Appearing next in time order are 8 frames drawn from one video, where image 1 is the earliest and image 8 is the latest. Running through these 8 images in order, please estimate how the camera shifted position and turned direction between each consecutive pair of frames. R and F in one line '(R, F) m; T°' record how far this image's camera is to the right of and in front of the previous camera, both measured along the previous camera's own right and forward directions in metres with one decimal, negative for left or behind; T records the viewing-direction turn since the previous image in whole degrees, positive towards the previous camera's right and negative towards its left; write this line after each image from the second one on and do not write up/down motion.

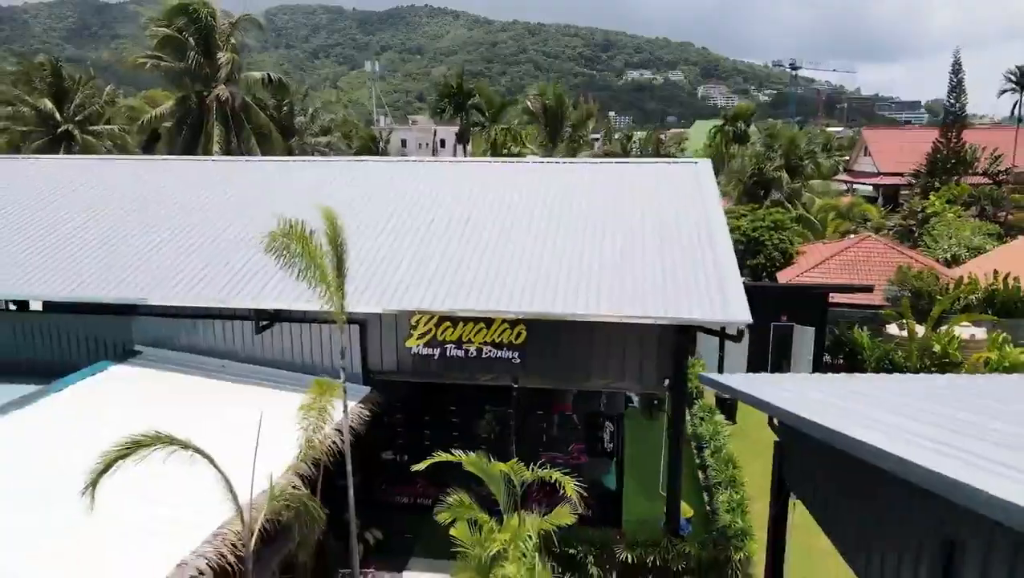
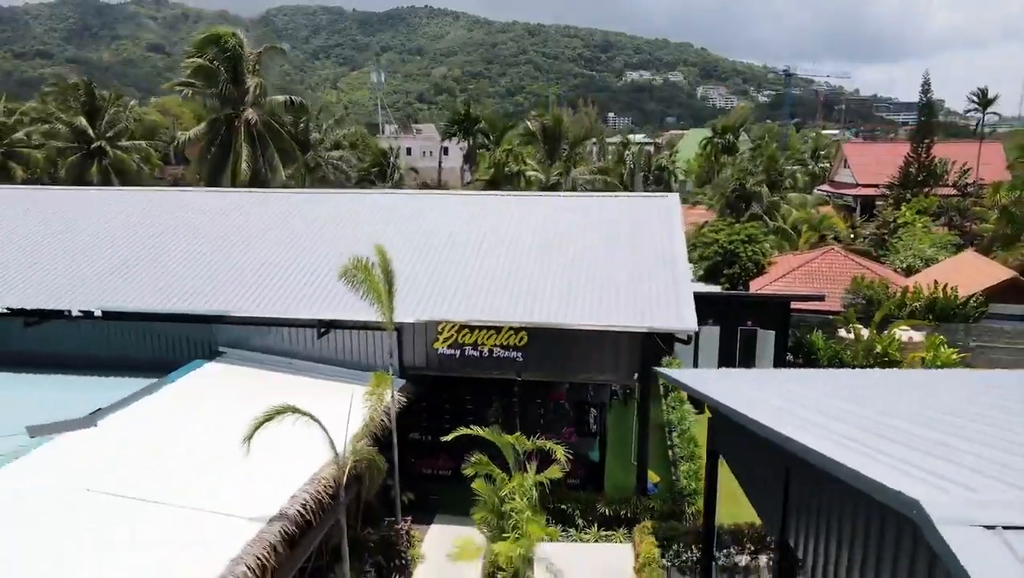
(0.0, -2.4) m; 0°
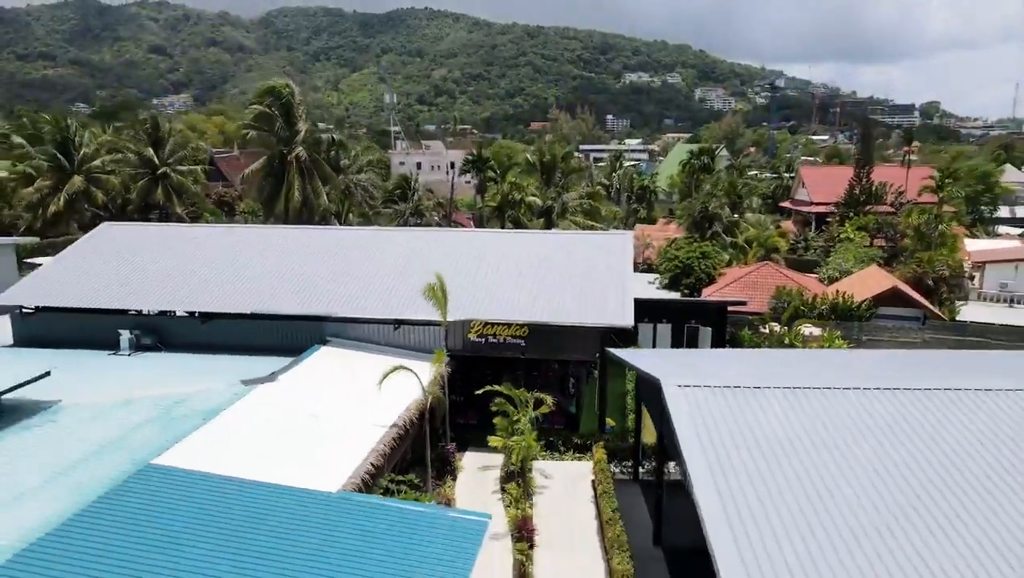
(-0.1, -5.9) m; 0°
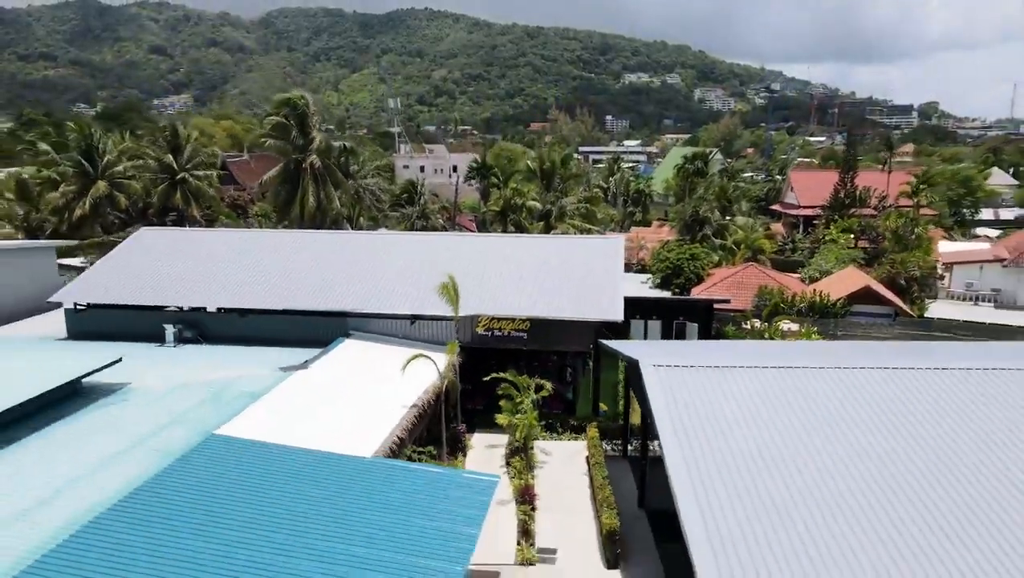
(-0.1, -2.0) m; 0°
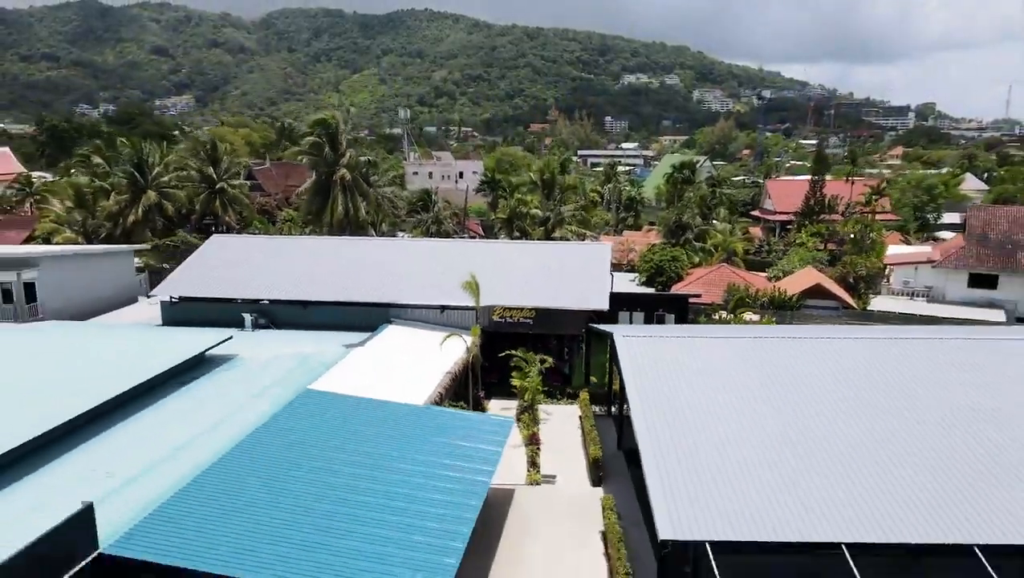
(-0.2, -4.8) m; 0°
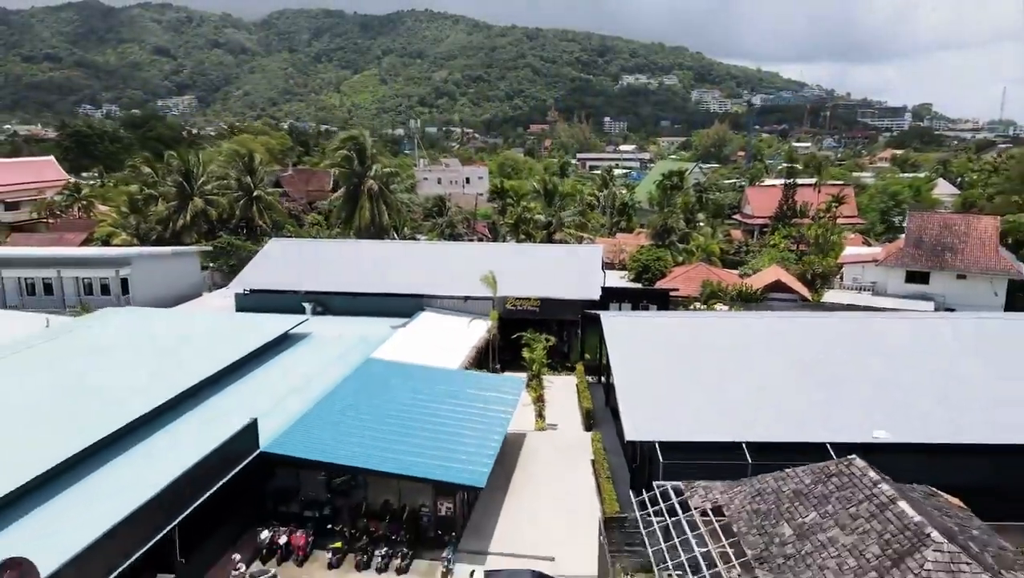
(-0.3, -5.6) m; 0°
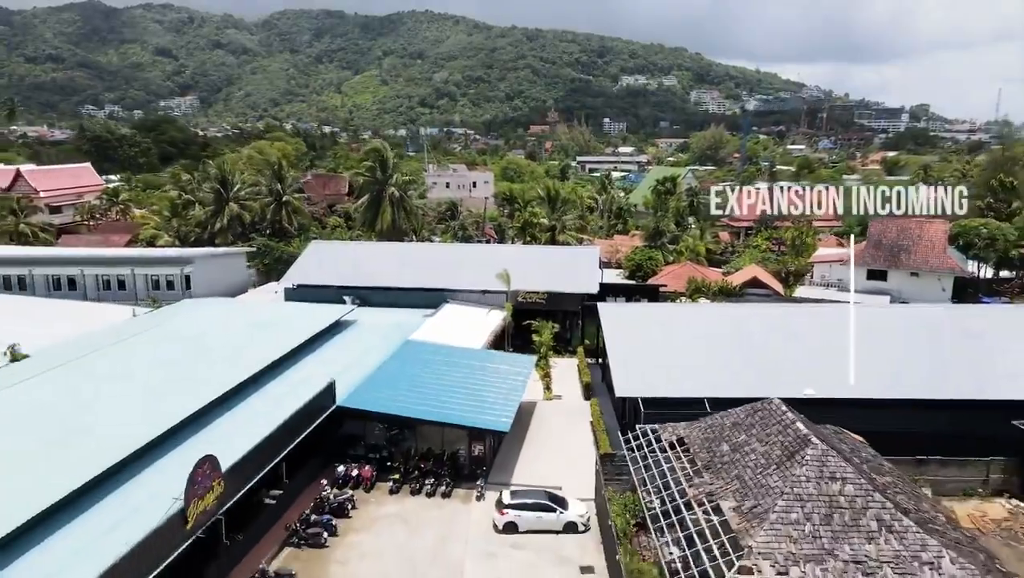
(-0.4, -5.0) m; 0°
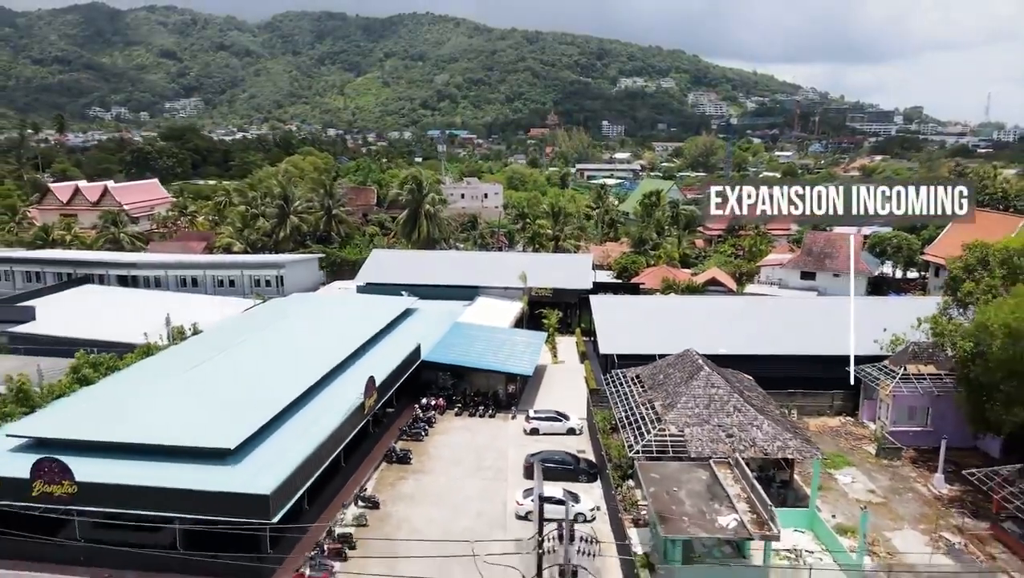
(-0.7, -11.8) m; 0°
